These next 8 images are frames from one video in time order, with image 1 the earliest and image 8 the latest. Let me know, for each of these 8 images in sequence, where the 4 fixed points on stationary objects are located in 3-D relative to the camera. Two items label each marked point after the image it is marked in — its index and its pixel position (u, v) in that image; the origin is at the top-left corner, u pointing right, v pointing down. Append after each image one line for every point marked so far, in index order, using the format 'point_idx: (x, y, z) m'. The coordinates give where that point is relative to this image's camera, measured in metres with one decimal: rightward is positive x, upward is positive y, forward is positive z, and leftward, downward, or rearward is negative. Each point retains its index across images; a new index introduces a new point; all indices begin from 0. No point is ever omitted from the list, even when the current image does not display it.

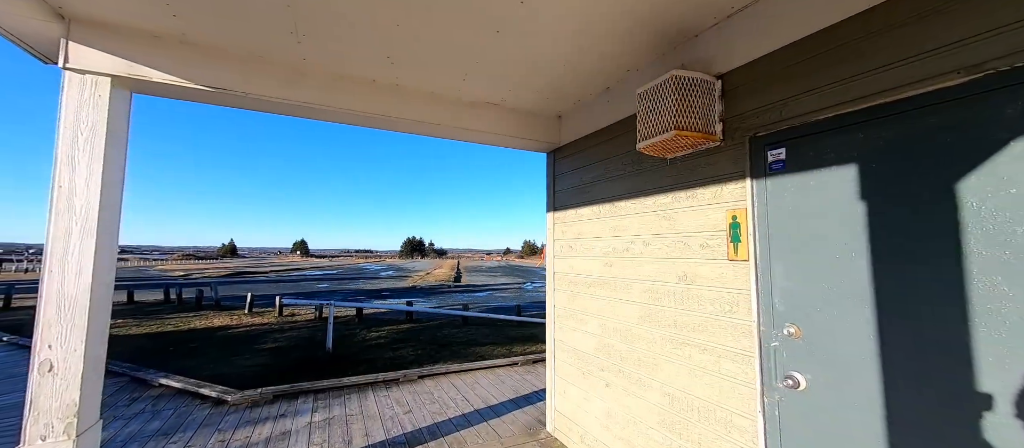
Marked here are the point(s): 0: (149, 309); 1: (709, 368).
0: (-12.2, -2.9, +12.4) m
1: (+1.0, -0.7, +1.8) m
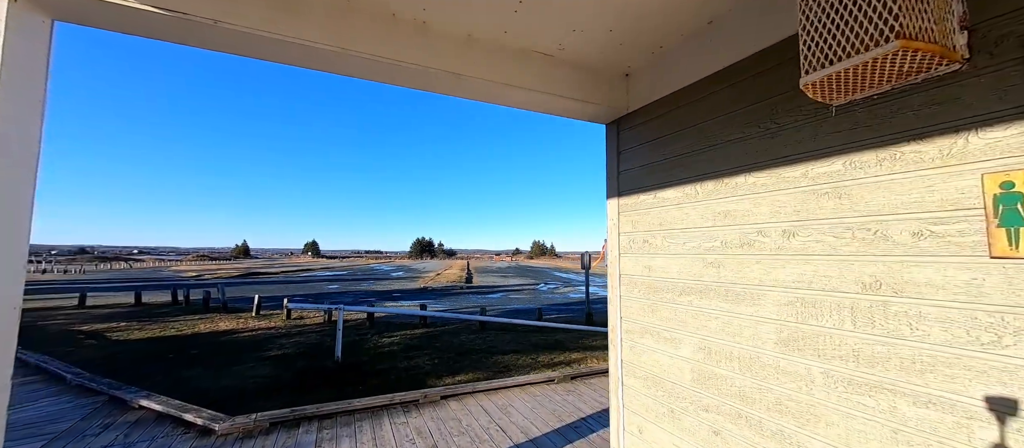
0: (-11.6, -2.9, +12.0) m
1: (+1.3, -0.6, +1.1) m
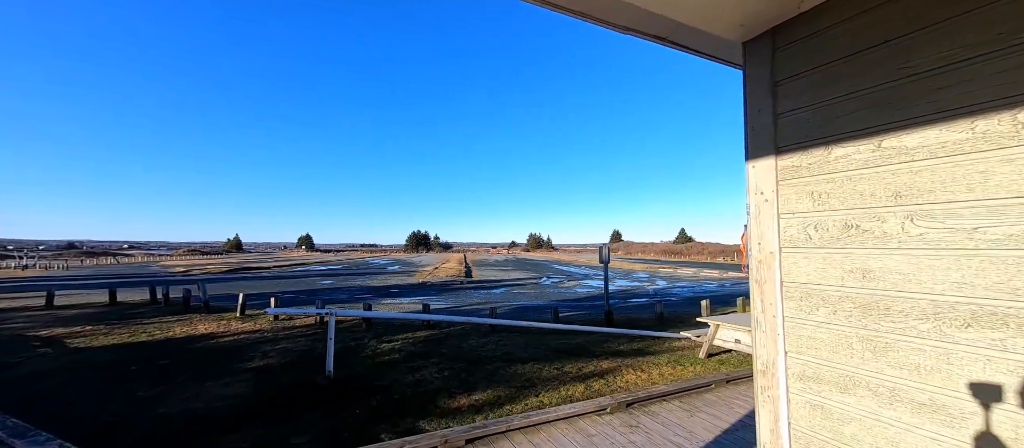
0: (-11.4, -2.6, +10.9) m
1: (+1.7, -0.6, +0.2) m
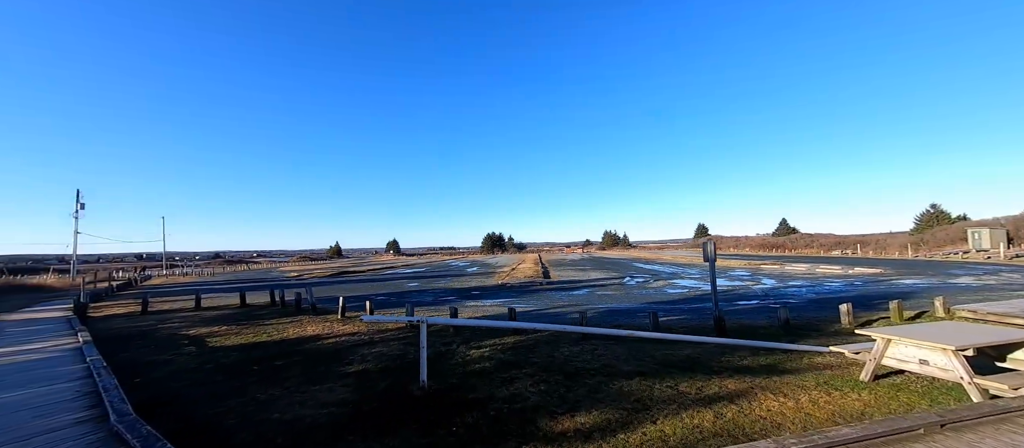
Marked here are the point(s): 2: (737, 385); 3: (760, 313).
0: (-8.7, -3.0, +12.4) m
1: (+1.9, -0.5, -0.7) m
2: (+2.9, -2.0, +4.7) m
3: (+6.2, -2.2, +9.1) m
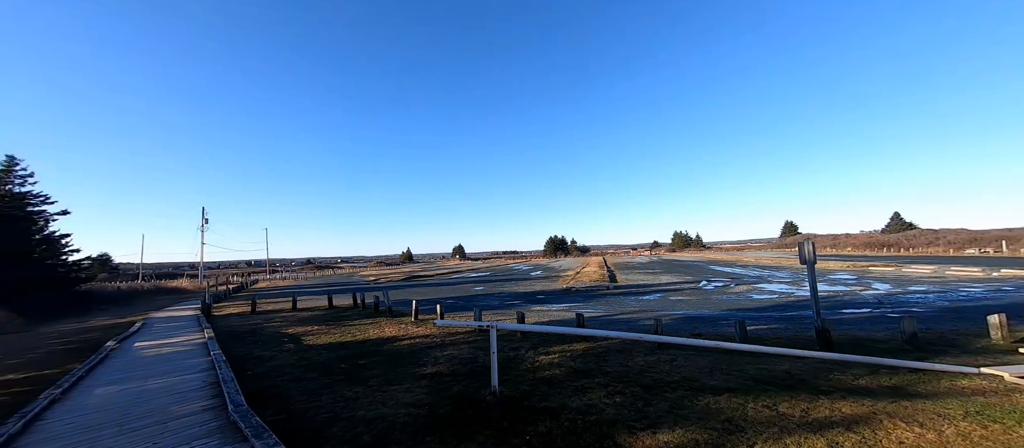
0: (-6.3, -3.4, +13.5) m
1: (+1.8, -0.4, -1.1) m
2: (+3.7, -2.0, +4.0) m
3: (+7.7, -2.1, +7.8) m
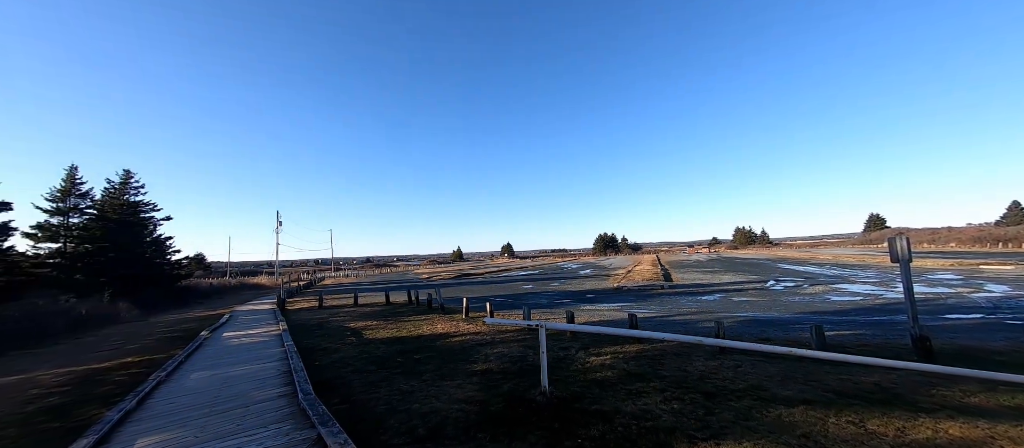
0: (-4.5, -3.4, +14.2) m
1: (+1.7, -0.4, -1.4) m
2: (+4.2, -1.9, +3.4) m
3: (+8.7, -2.0, +6.7) m
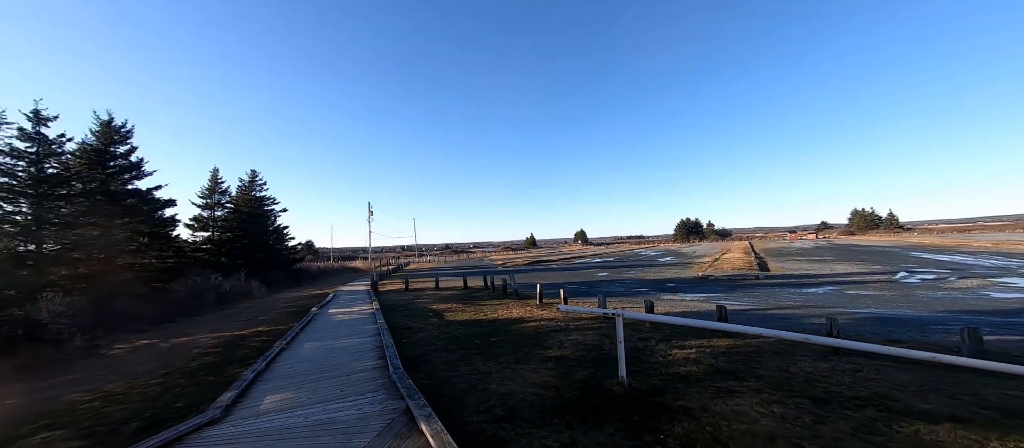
0: (-1.6, -2.9, +14.8) m
1: (+1.4, -0.4, -1.8) m
2: (+4.8, -1.8, +2.5) m
3: (+9.9, -1.6, +4.8) m
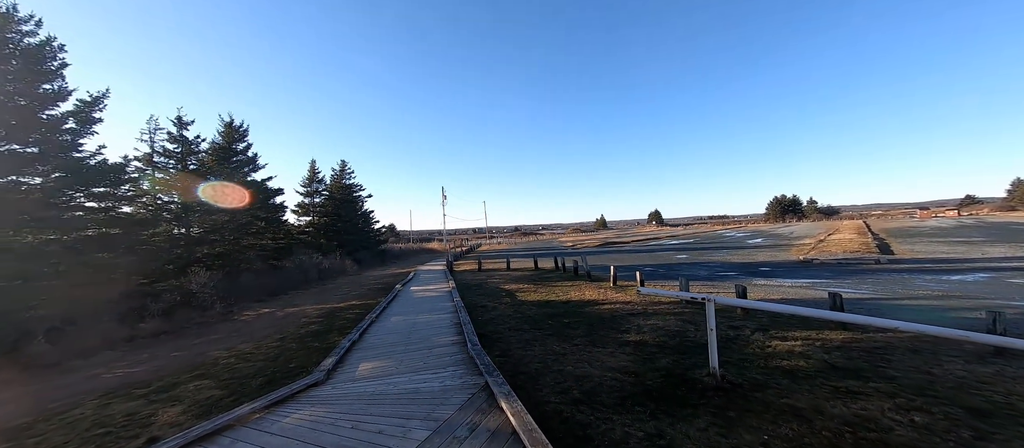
0: (+1.3, -2.1, +14.8) m
1: (+1.1, -0.5, -2.2) m
2: (+5.3, -1.5, +1.5) m
3: (+10.7, -1.3, +2.8) m
